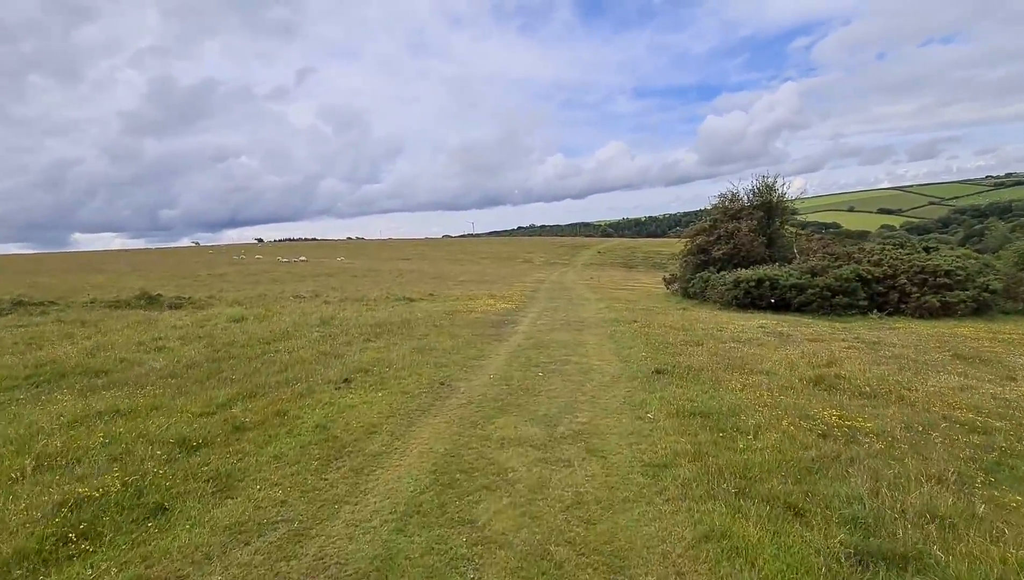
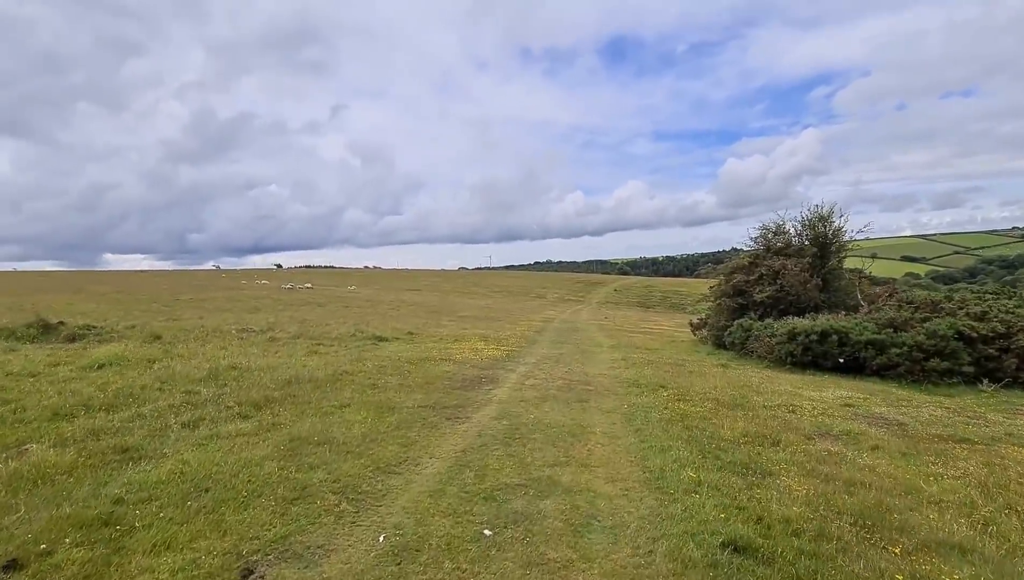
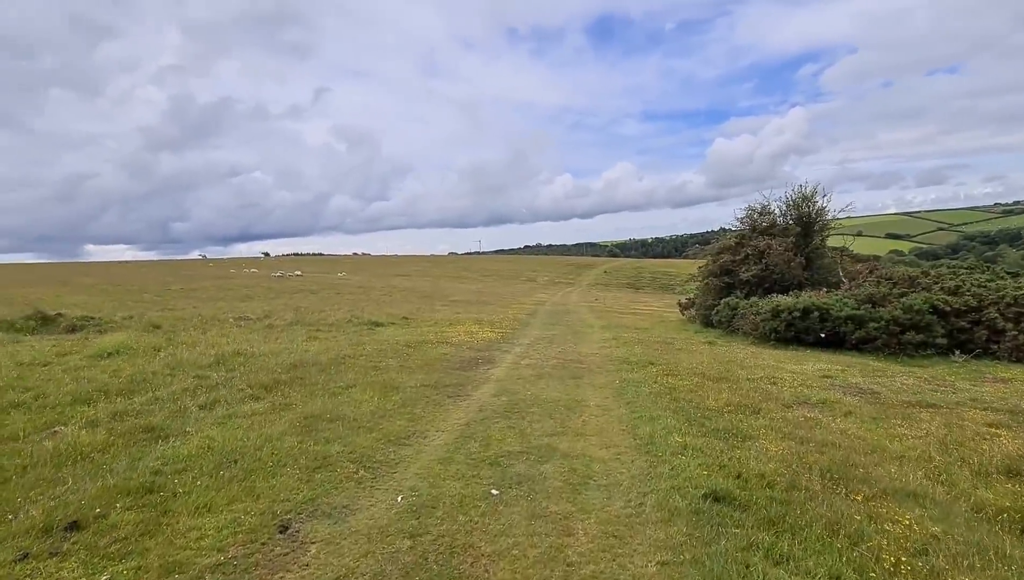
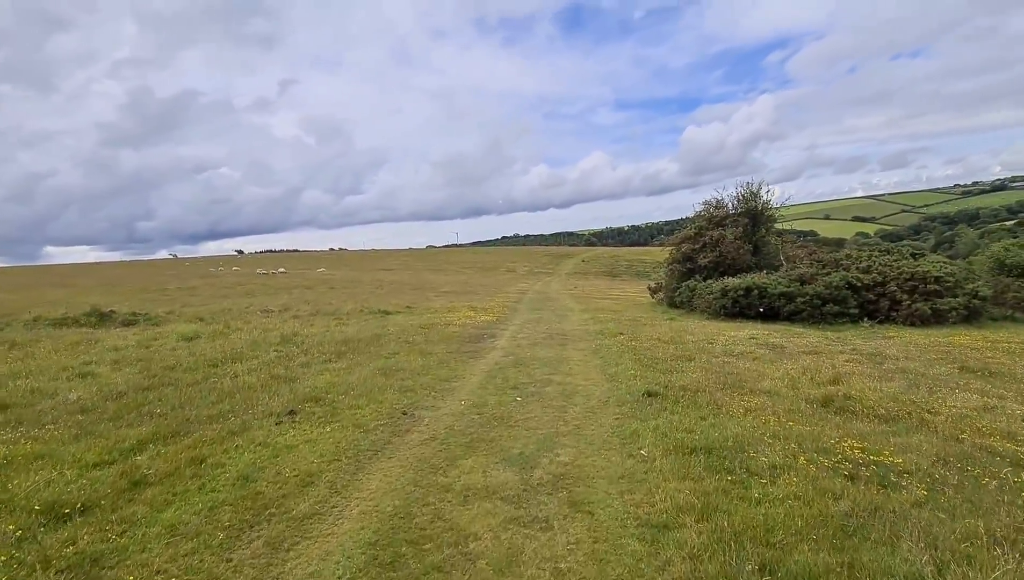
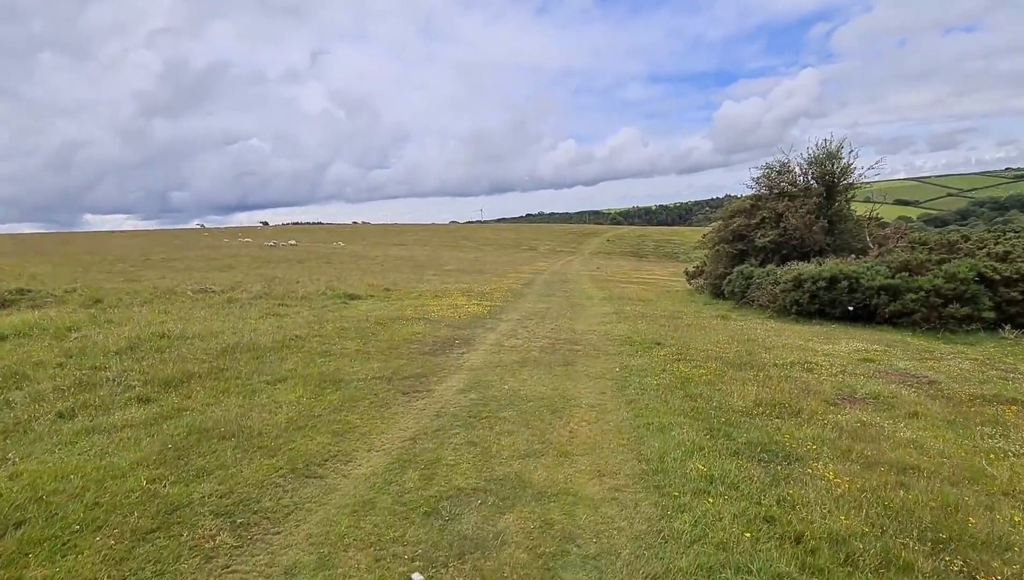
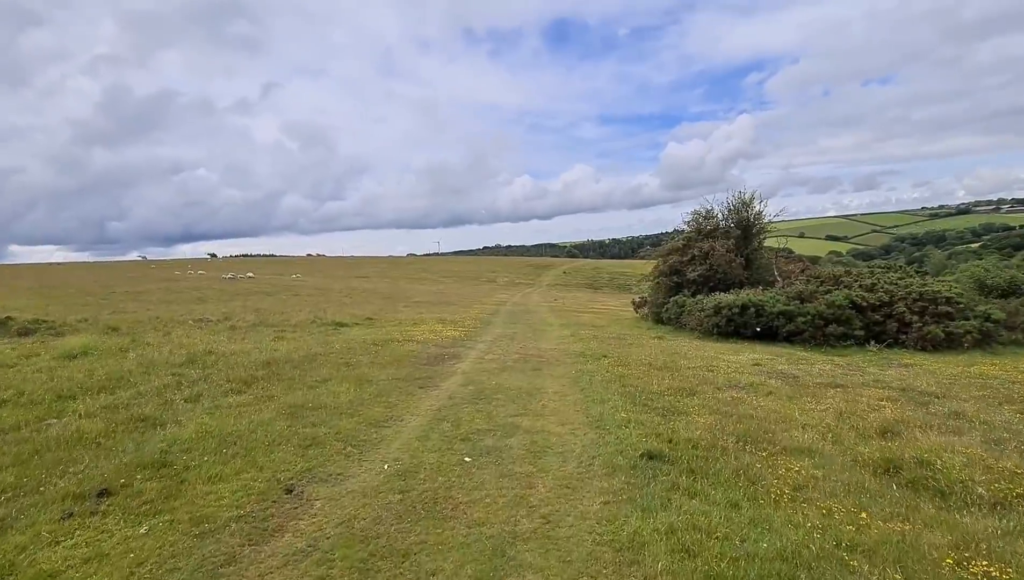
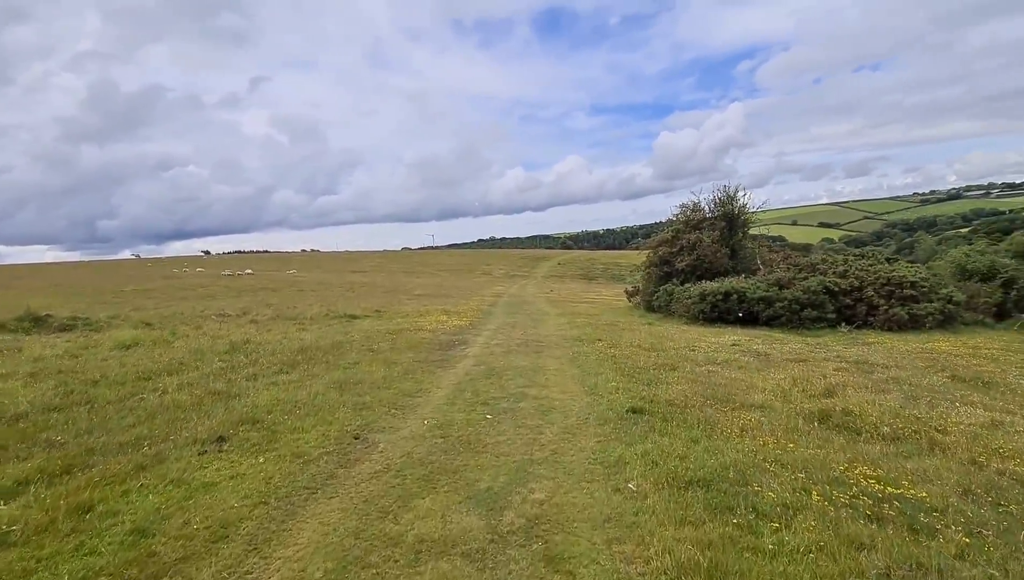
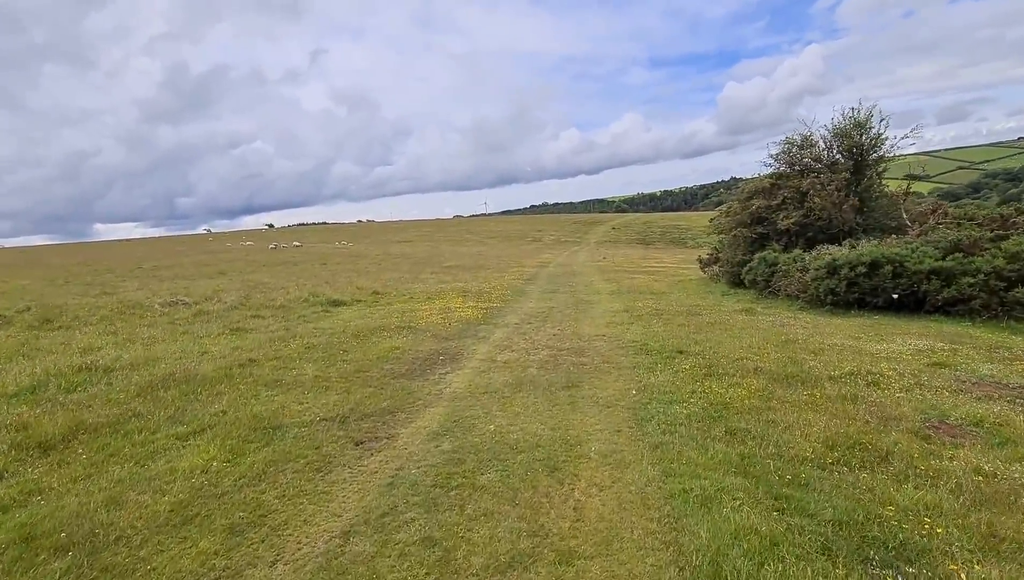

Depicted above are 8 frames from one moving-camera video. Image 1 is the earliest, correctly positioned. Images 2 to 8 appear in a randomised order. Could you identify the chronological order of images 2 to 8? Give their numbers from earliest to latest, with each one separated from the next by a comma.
4, 7, 6, 3, 2, 5, 8
